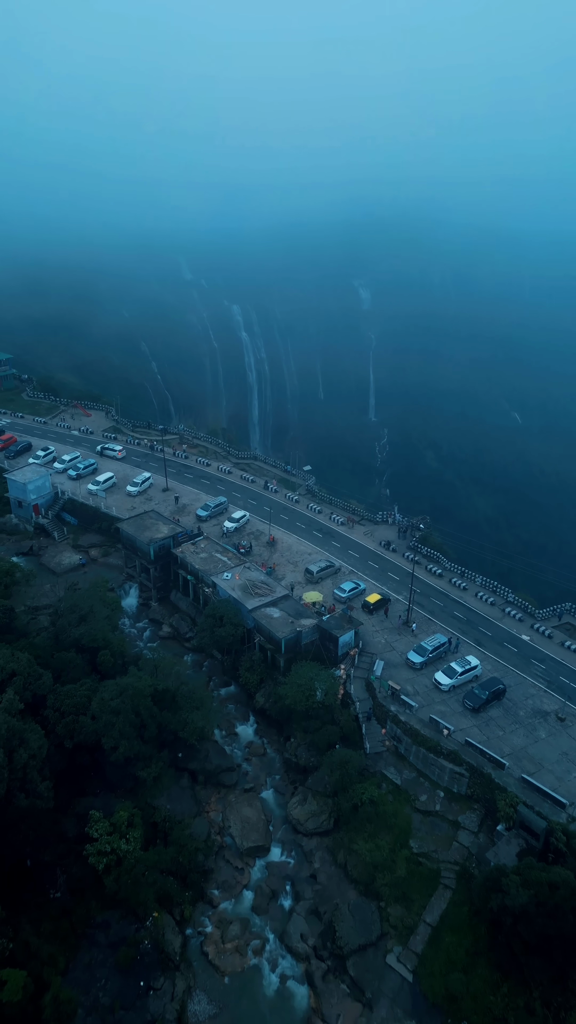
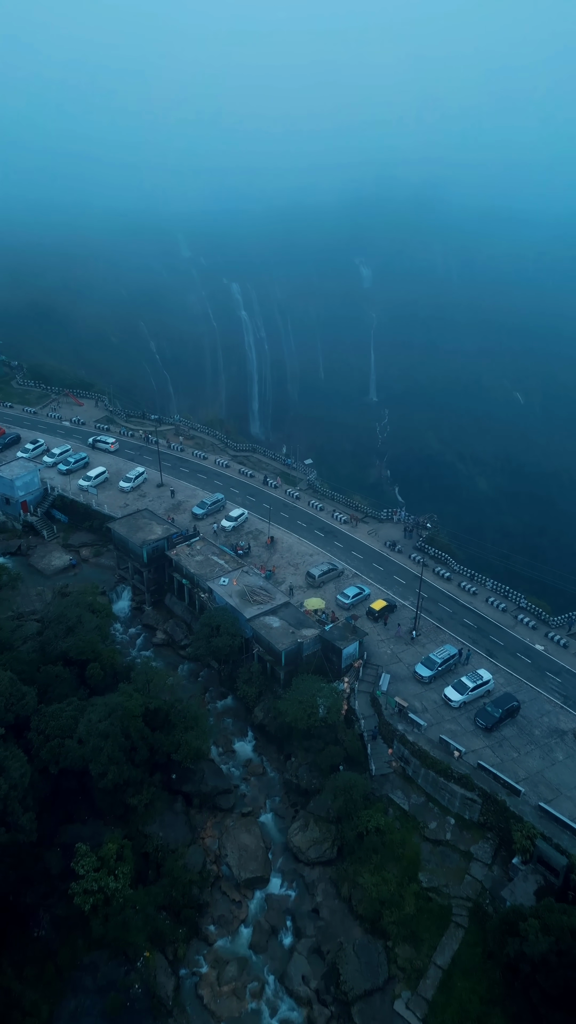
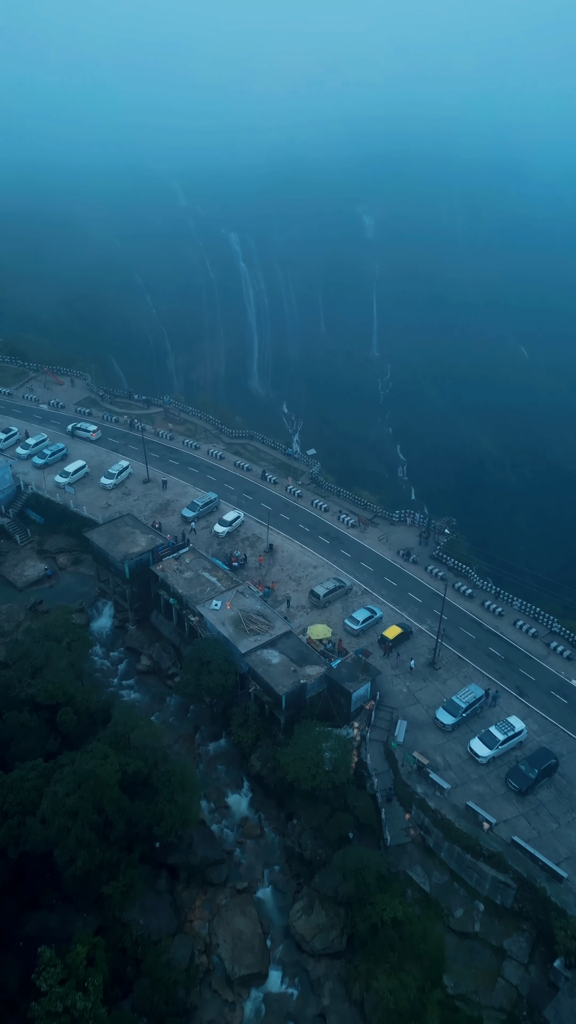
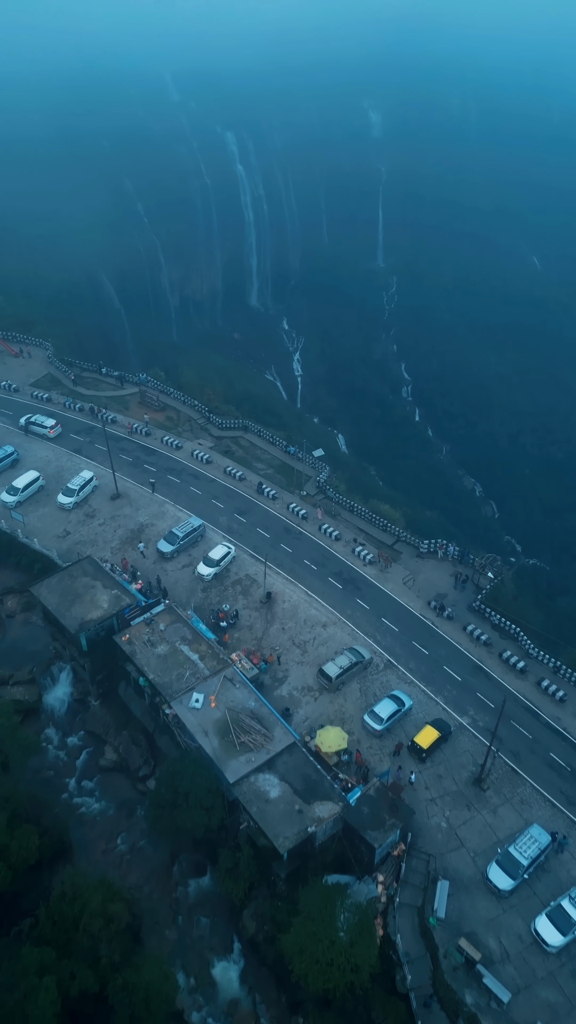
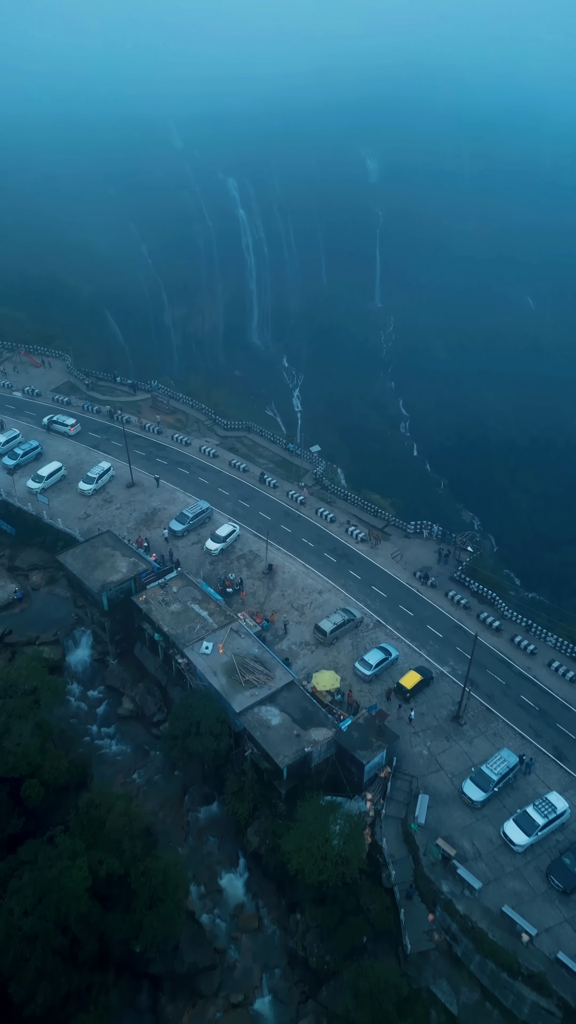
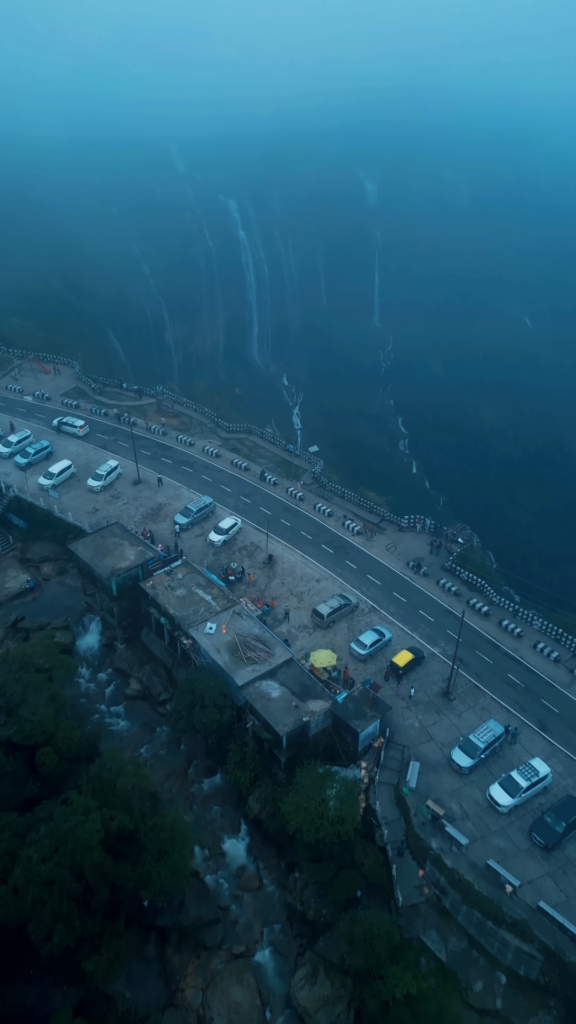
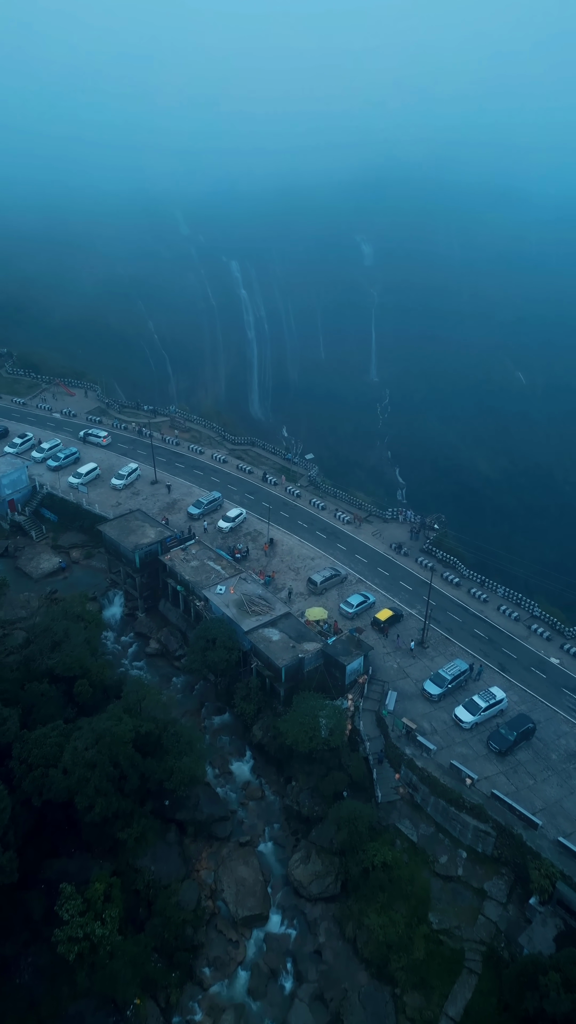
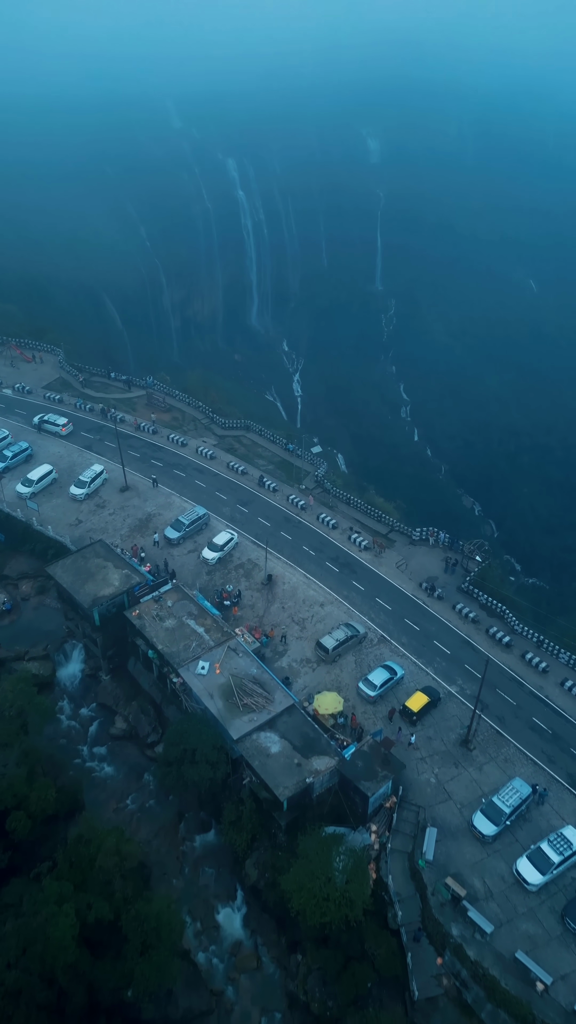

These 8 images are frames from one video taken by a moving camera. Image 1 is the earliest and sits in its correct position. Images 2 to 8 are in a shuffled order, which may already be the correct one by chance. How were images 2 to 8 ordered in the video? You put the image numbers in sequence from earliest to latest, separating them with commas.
2, 7, 3, 6, 5, 8, 4
